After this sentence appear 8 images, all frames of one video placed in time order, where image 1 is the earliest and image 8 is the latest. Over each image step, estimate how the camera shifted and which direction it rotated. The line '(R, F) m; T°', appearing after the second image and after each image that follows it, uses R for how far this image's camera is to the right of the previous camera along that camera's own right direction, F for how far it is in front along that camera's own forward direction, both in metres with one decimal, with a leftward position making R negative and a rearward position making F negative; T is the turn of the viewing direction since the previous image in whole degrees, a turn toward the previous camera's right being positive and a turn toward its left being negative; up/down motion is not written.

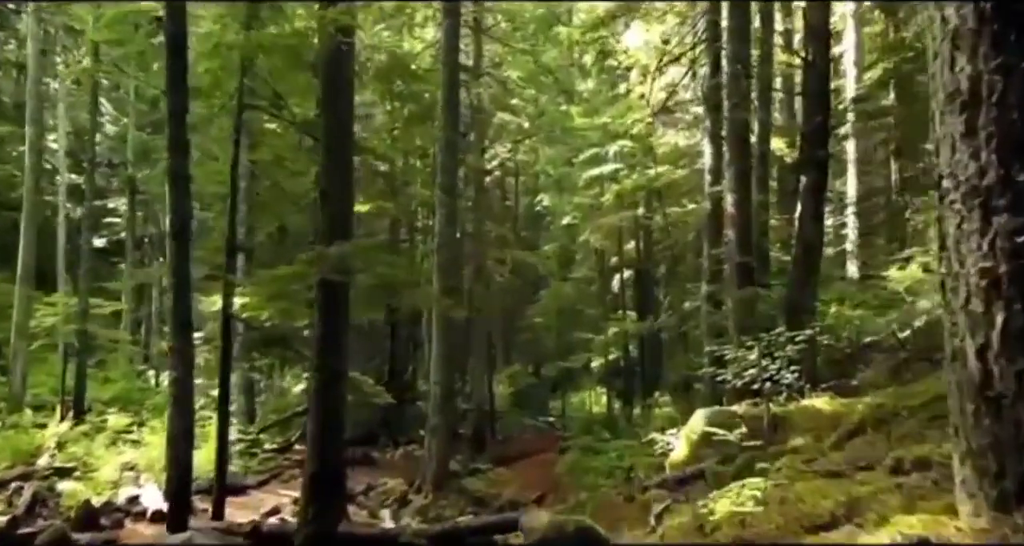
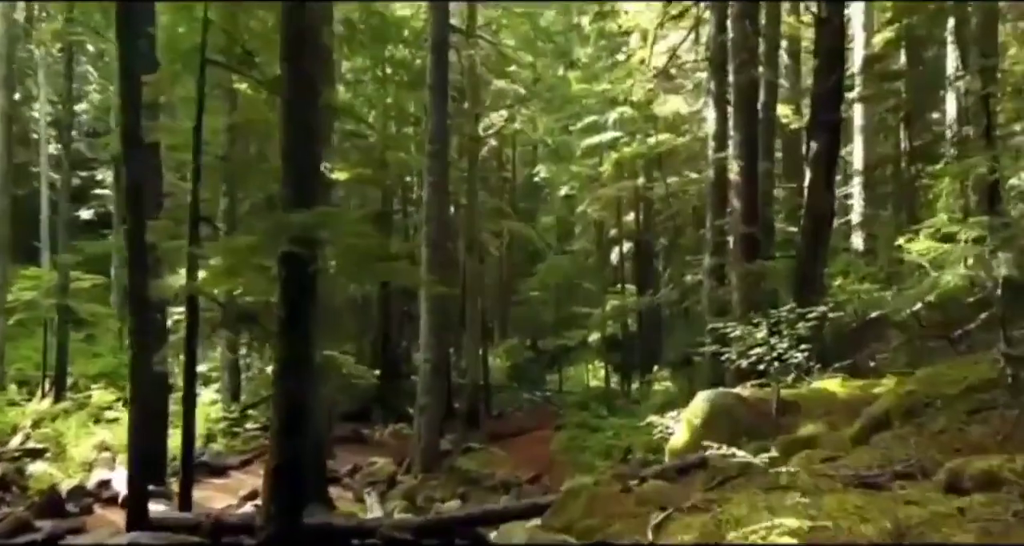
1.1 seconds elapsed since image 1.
(+0.1, +0.8) m; 0°
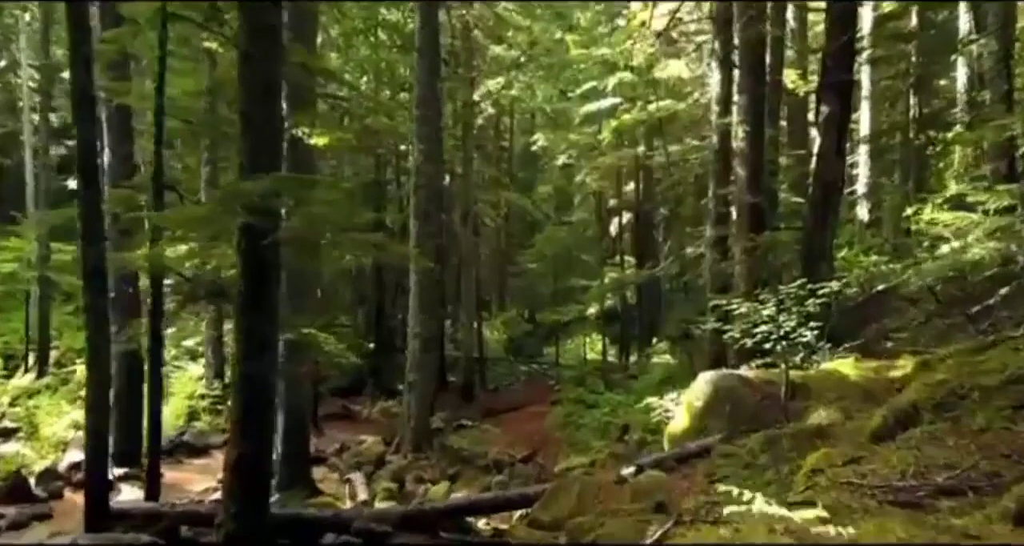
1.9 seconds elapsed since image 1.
(+0.1, +0.7) m; 0°
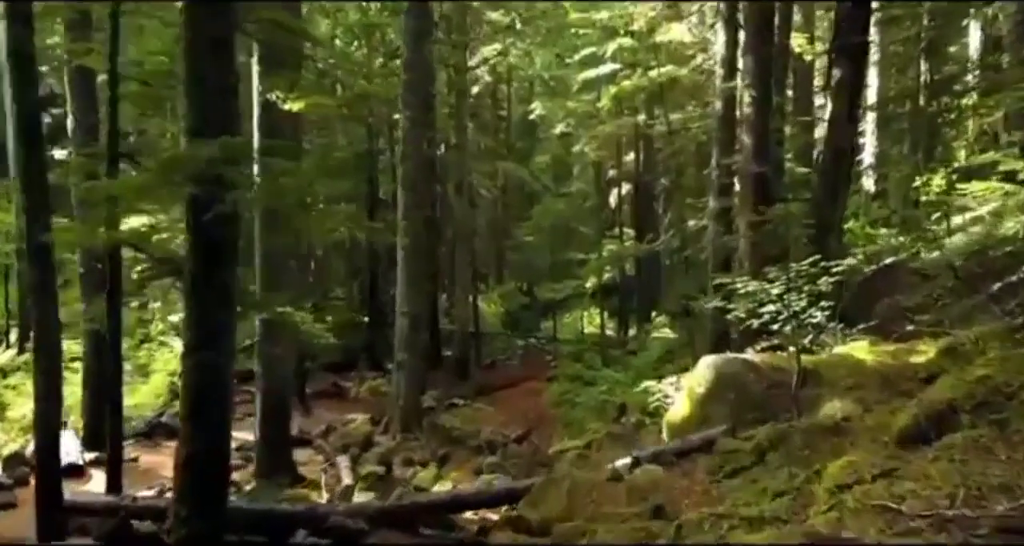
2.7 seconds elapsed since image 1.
(+0.1, +0.7) m; 0°
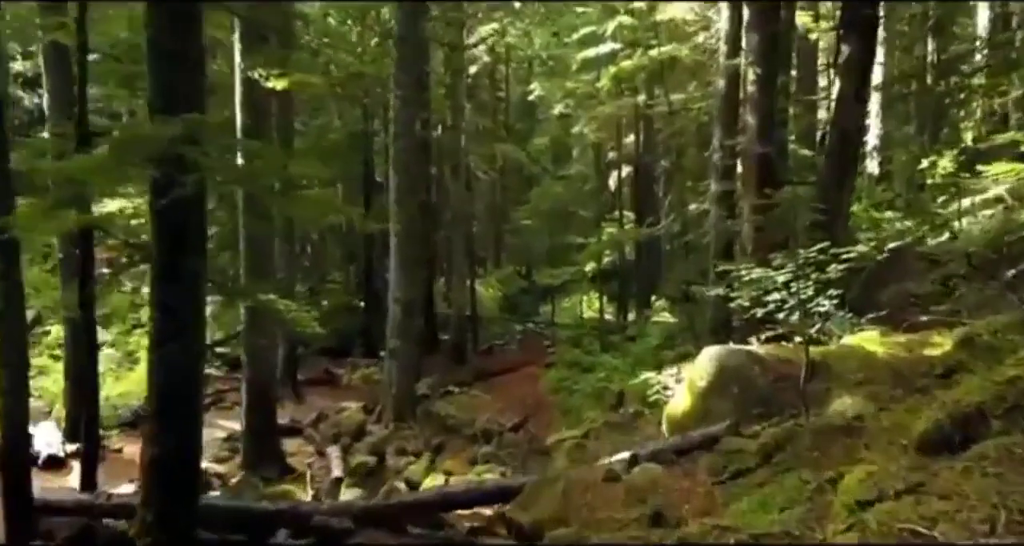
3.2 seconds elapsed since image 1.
(+0.1, +0.4) m; 0°
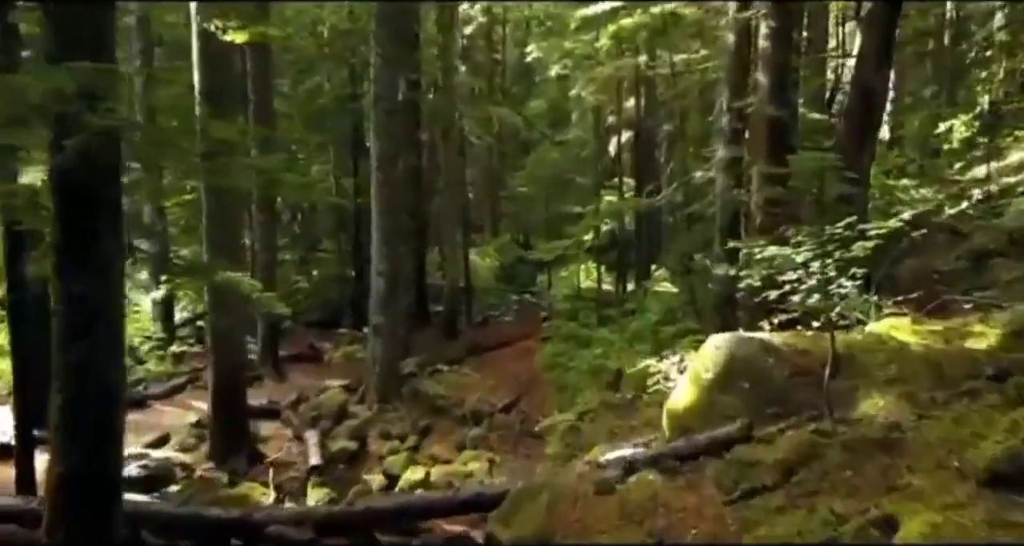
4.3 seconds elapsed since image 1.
(+0.2, +0.9) m; 0°
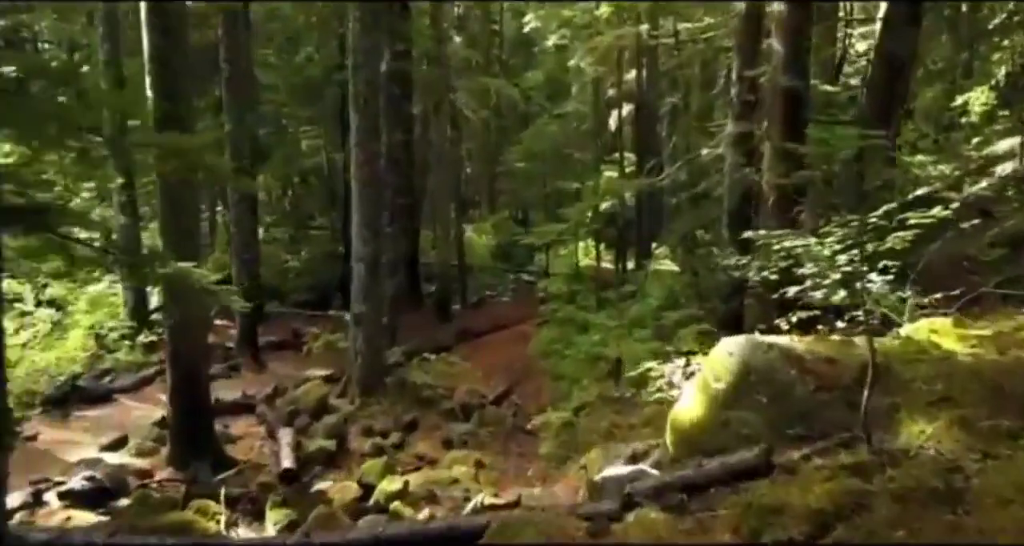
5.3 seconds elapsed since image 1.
(+0.1, +0.9) m; 0°
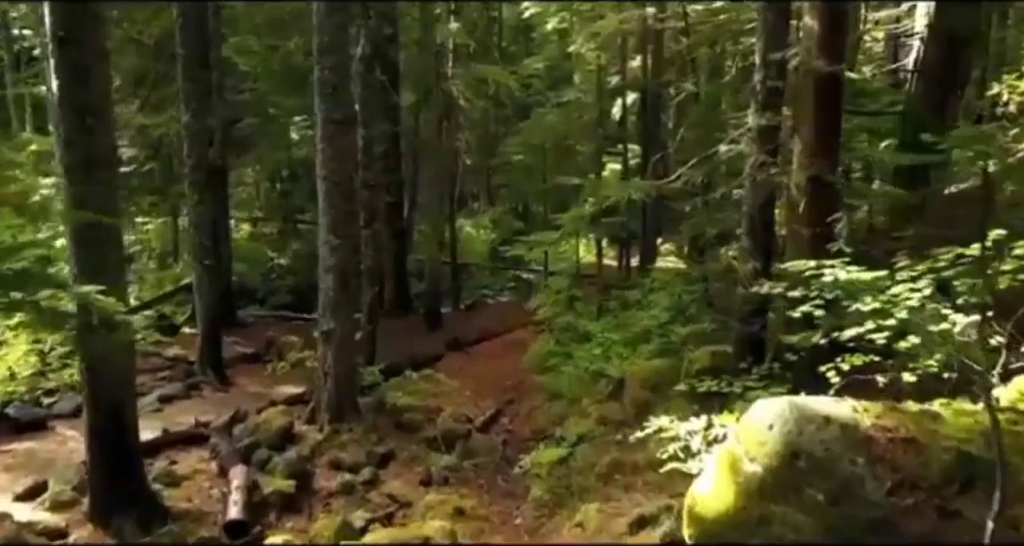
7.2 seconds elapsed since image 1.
(+0.2, +1.4) m; 0°
